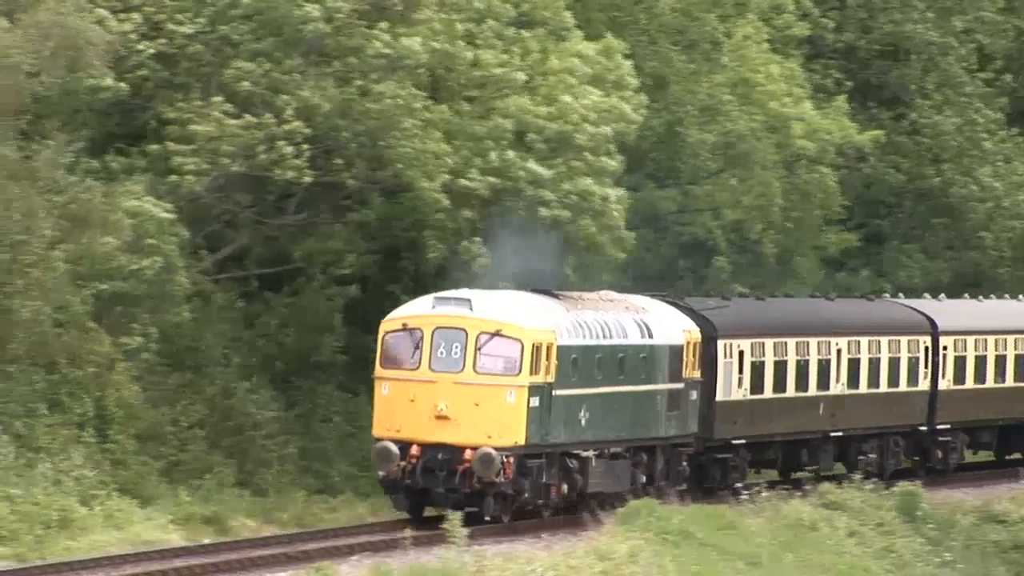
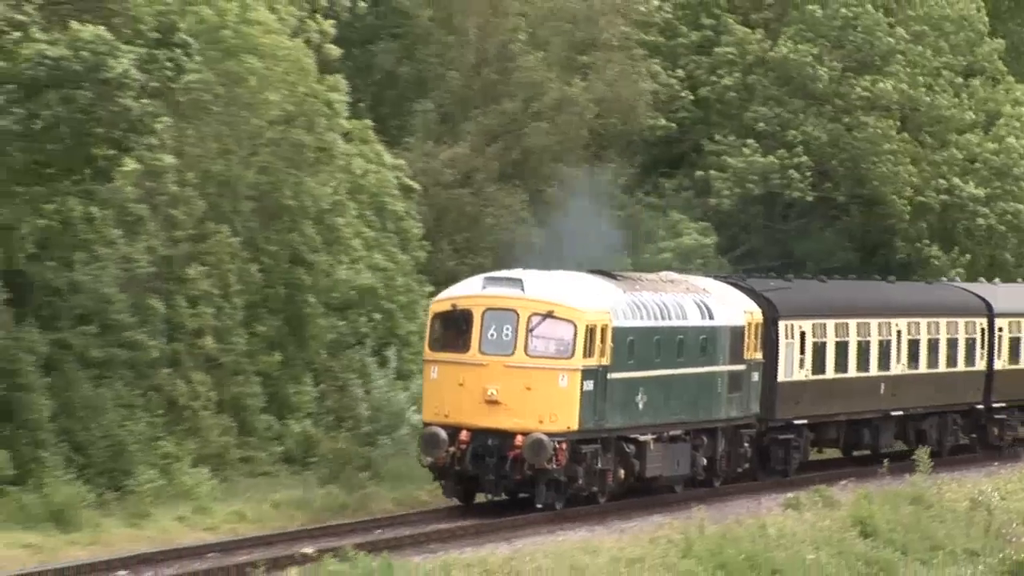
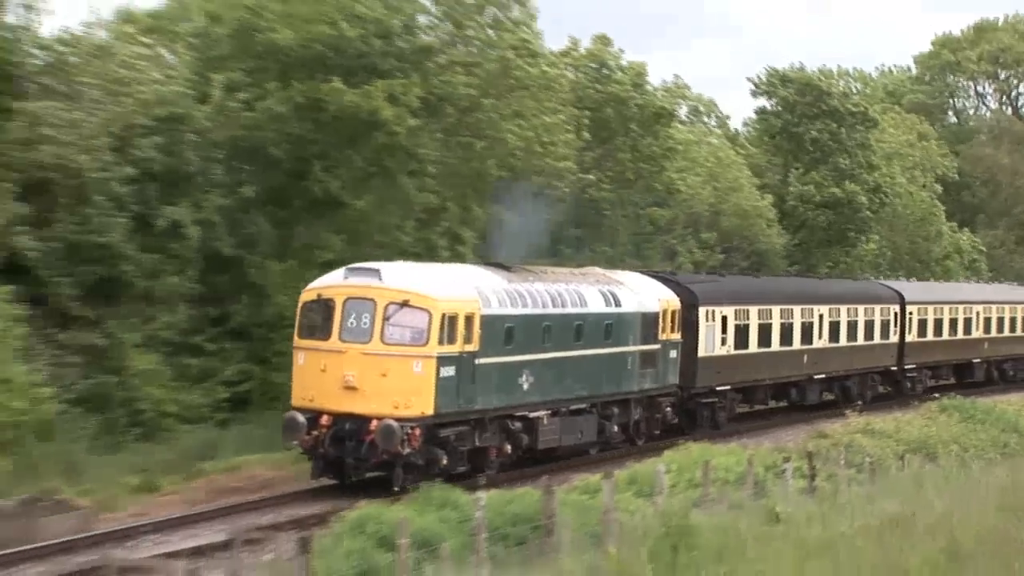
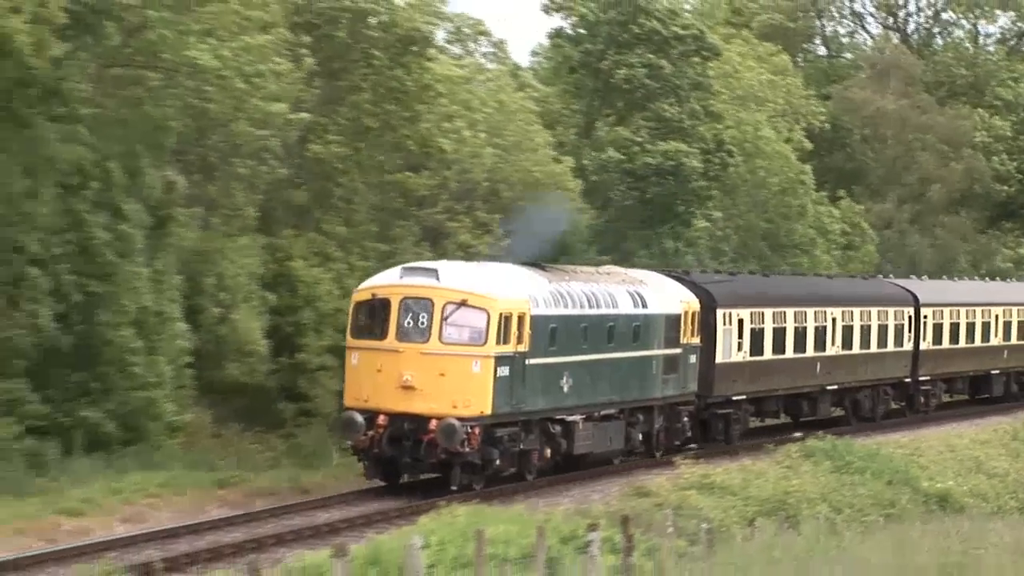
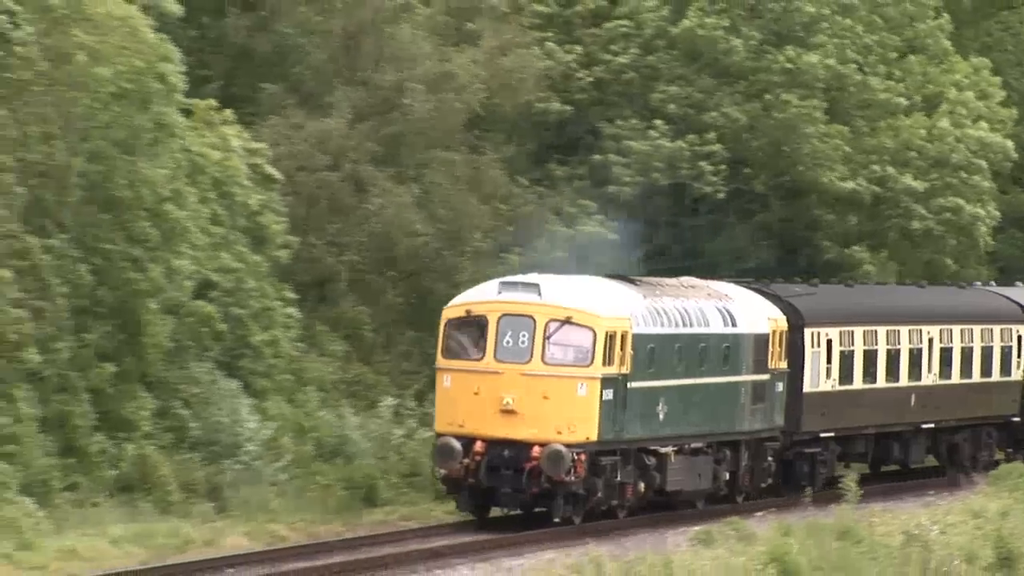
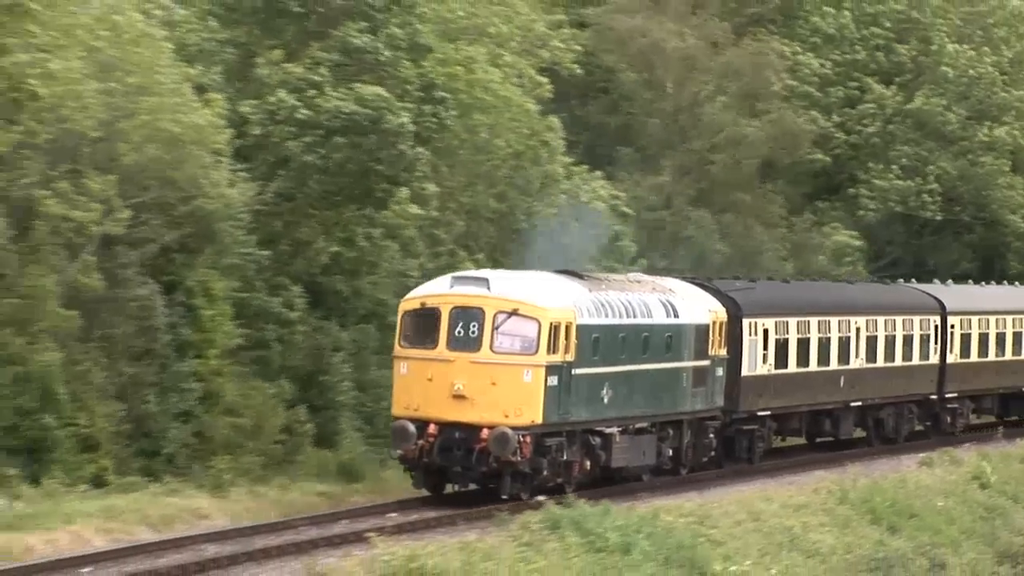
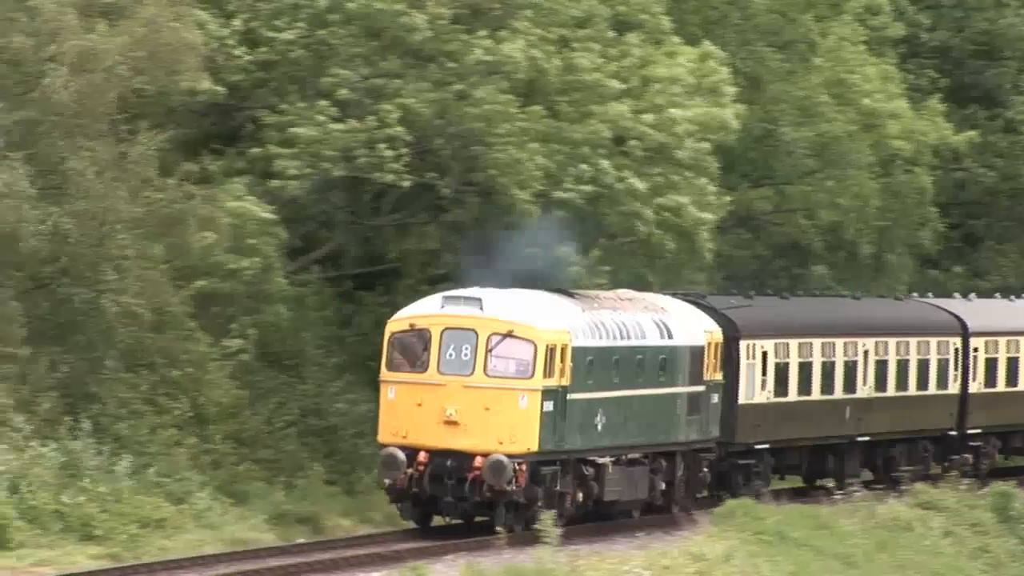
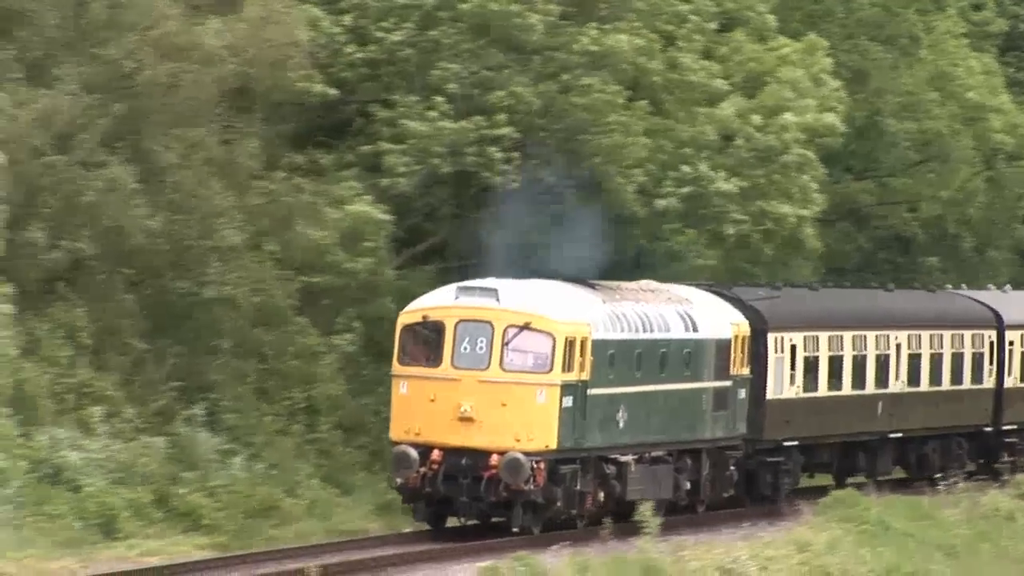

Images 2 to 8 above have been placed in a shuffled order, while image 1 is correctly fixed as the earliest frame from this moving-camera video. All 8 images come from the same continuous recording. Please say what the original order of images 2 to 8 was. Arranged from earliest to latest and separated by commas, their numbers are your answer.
7, 8, 5, 2, 6, 4, 3
